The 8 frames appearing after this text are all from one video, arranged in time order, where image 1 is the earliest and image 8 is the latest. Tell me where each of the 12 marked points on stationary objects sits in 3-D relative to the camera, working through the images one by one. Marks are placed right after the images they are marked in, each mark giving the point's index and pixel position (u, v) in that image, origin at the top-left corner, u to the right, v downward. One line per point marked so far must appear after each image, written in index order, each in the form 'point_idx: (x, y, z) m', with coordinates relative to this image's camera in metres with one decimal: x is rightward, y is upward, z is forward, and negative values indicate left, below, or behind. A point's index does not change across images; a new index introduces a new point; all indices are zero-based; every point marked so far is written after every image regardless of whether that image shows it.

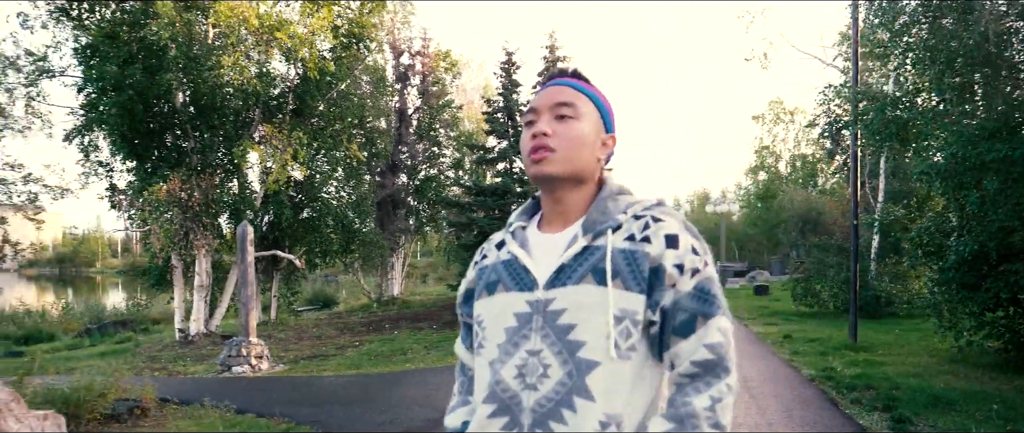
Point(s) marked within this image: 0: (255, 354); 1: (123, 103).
0: (-3.9, -2.1, +12.2) m
1: (-7.2, +2.1, +14.9) m
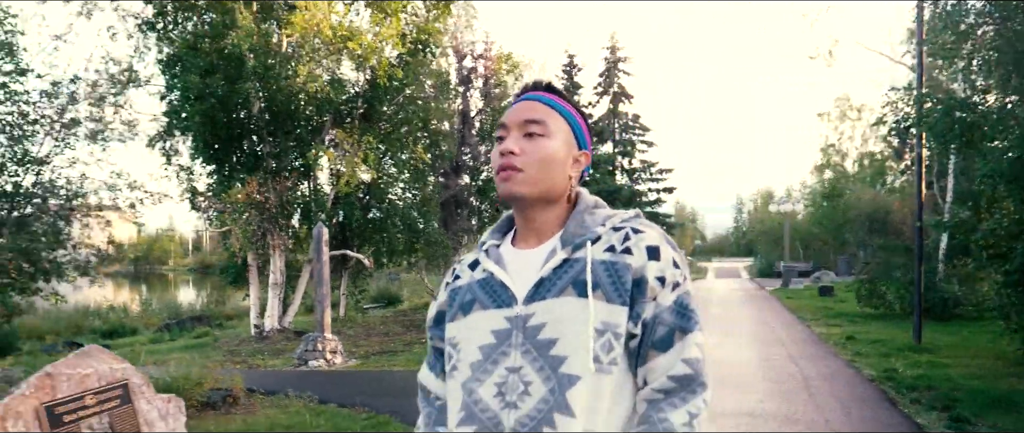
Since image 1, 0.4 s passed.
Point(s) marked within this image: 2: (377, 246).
0: (-2.9, -2.1, +12.8) m
1: (-6.0, +2.1, +15.7) m
2: (-3.3, -0.7, +19.6) m
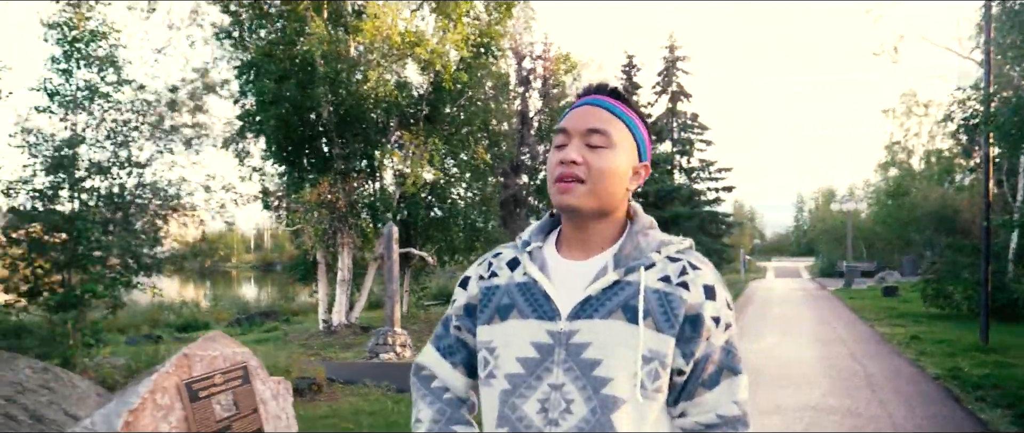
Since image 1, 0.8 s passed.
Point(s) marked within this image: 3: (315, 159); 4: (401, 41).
0: (-1.9, -2.1, +13.4) m
1: (-4.8, +2.1, +16.5) m
2: (-1.8, -0.7, +20.2) m
3: (-4.4, +1.3, +18.0) m
4: (-2.2, +3.6, +16.2) m
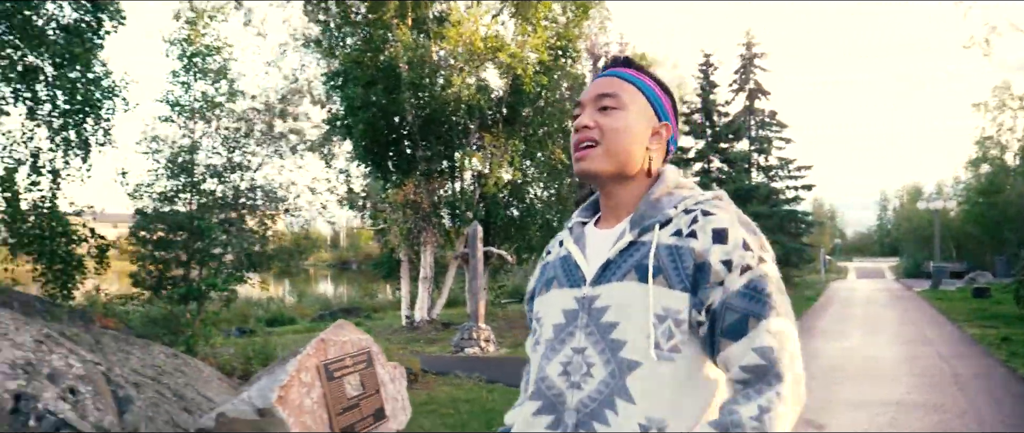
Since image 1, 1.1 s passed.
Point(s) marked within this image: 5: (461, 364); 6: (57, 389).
0: (-0.5, -2.1, +13.9) m
1: (-3.1, +2.1, +17.2) m
2: (+0.2, -0.7, +20.6) m
3: (-2.6, +1.3, +18.7) m
4: (-0.6, +3.6, +16.7) m
5: (-0.7, -2.0, +10.9) m
6: (-2.5, -1.0, +4.6) m
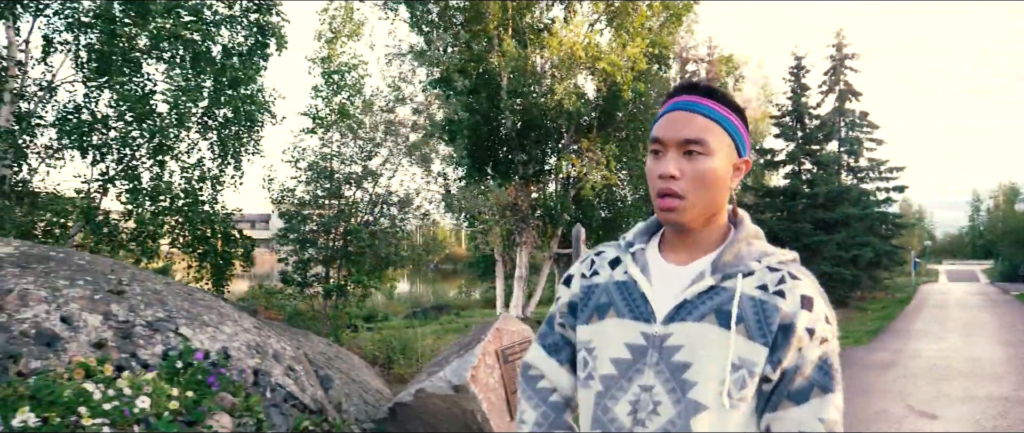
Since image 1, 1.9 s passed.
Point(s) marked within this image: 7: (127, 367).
0: (+1.3, -2.2, +14.5) m
1: (-1.0, +2.0, +18.1) m
2: (+2.6, -0.7, +21.2) m
3: (-0.3, +1.3, +19.5) m
4: (+1.5, +3.5, +17.4) m
5: (+0.9, -2.1, +11.6) m
6: (-1.5, -1.0, +5.4) m
7: (-2.1, -0.8, +4.4) m
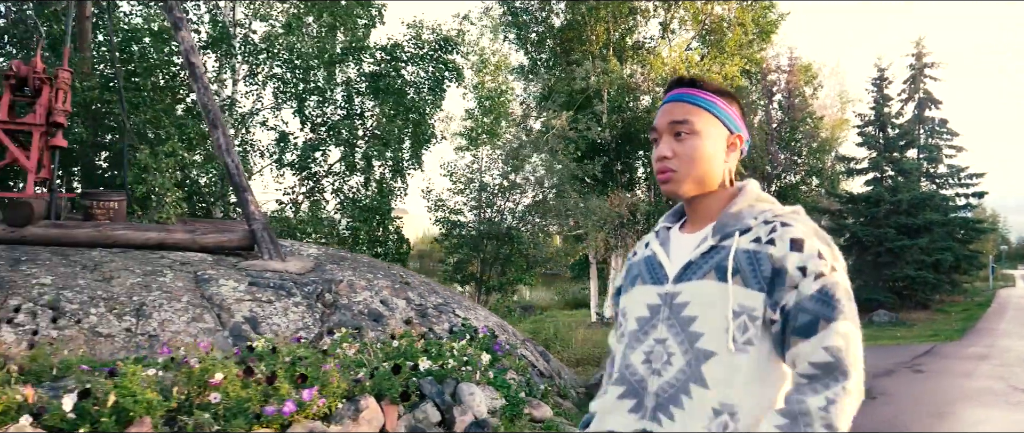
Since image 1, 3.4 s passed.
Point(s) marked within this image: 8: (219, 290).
0: (+3.6, -2.3, +15.9) m
1: (+1.5, +1.9, +19.6) m
2: (+5.3, -0.9, +22.4) m
3: (+2.2, +1.1, +21.0) m
4: (+3.9, +3.4, +18.7) m
5: (+2.9, -2.2, +13.0) m
6: (+0.1, -1.1, +7.0) m
7: (-0.6, -0.9, +6.0) m
8: (-2.1, -0.5, +5.9) m
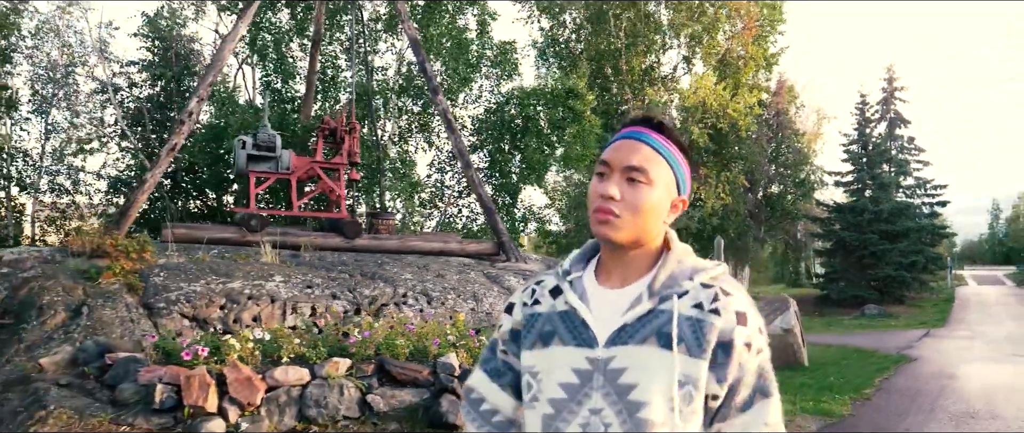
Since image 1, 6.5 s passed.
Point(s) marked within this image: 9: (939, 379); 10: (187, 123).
0: (+5.0, -2.5, +18.9) m
1: (+2.8, +1.7, +22.5) m
2: (+6.4, -1.1, +25.5) m
3: (+3.4, +0.9, +23.9) m
4: (+5.2, +3.2, +21.8) m
5: (+4.5, -2.4, +16.0) m
6: (+2.1, -1.3, +9.8) m
7: (+1.5, -1.1, +8.8) m
8: (0.0, -0.7, +8.6) m
9: (+4.8, -1.8, +9.0) m
10: (-3.4, +1.0, +8.5) m
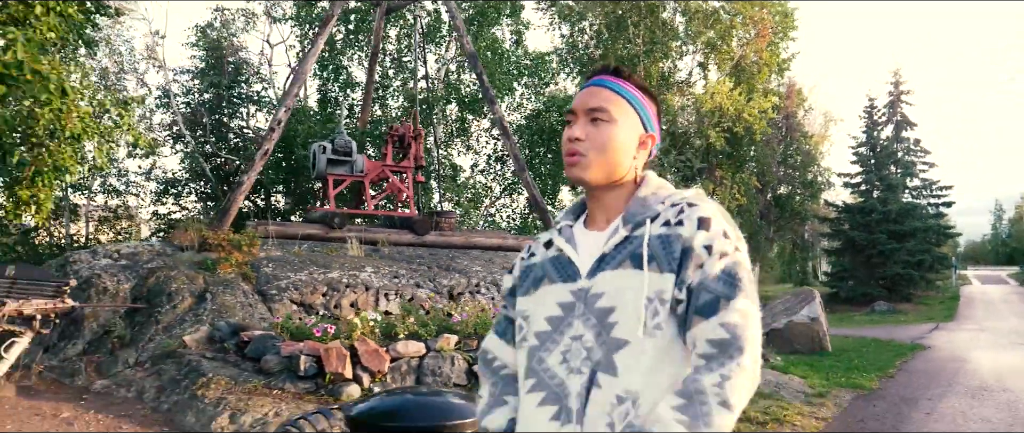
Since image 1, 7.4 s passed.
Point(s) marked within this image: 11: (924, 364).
0: (+5.7, -2.5, +19.8) m
1: (+3.5, +1.7, +23.4) m
2: (+7.1, -1.1, +26.5) m
3: (+4.1, +0.9, +24.8) m
4: (+5.9, +3.2, +22.7) m
5: (+5.2, -2.4, +16.9) m
6: (+2.8, -1.2, +10.8) m
7: (+2.1, -1.1, +9.7) m
8: (+0.6, -0.7, +9.5) m
9: (+5.5, -1.8, +10.0) m
10: (-2.8, +1.0, +9.4) m
11: (+5.1, -1.8, +10.0) m
